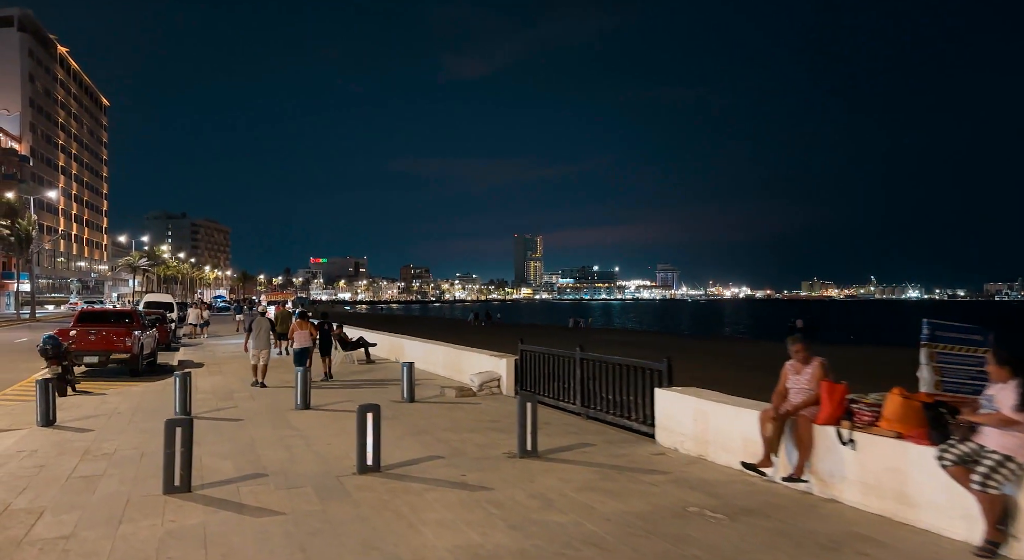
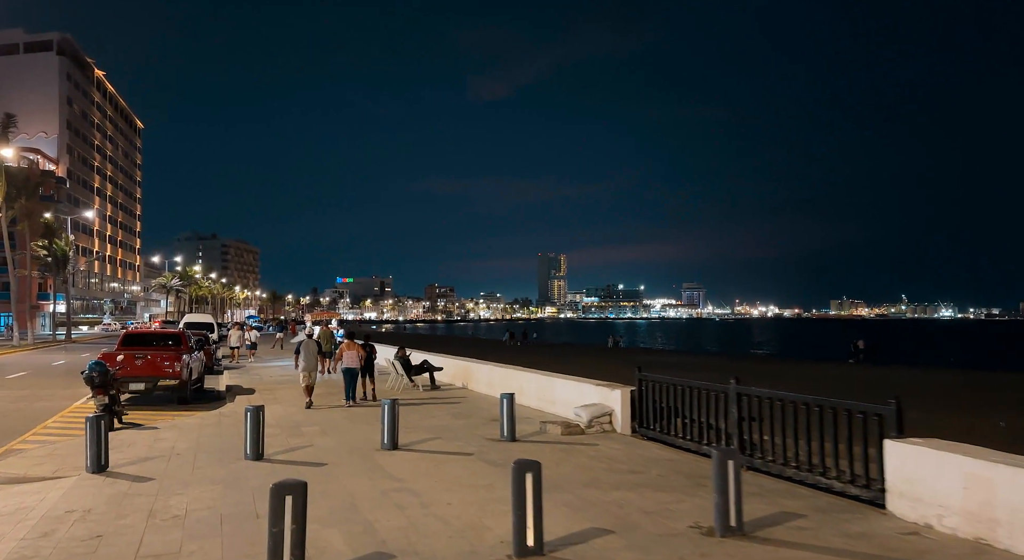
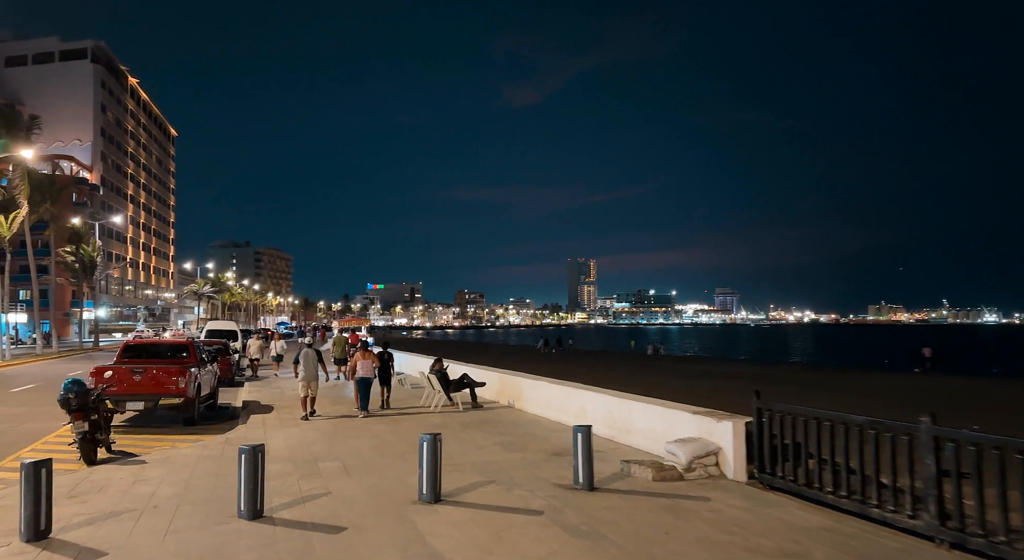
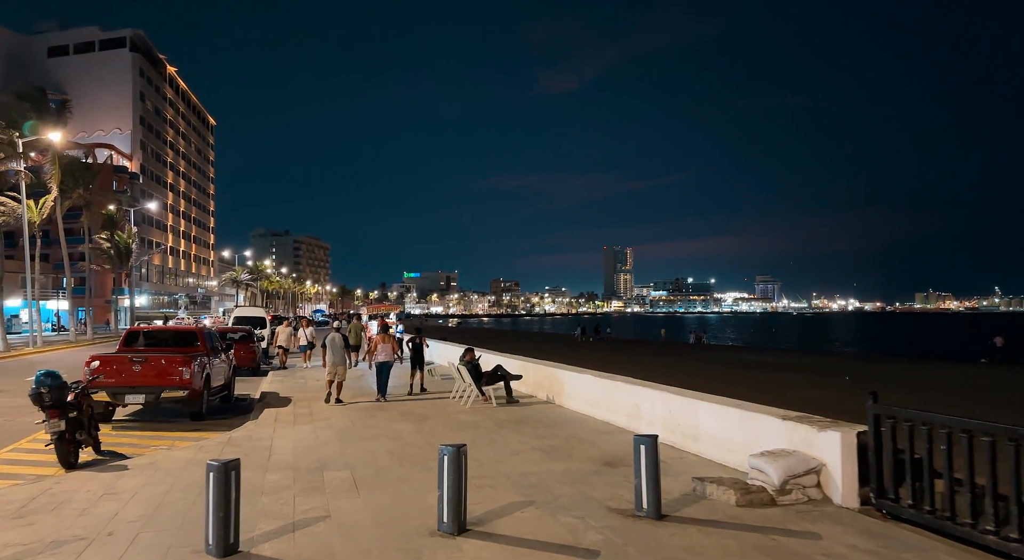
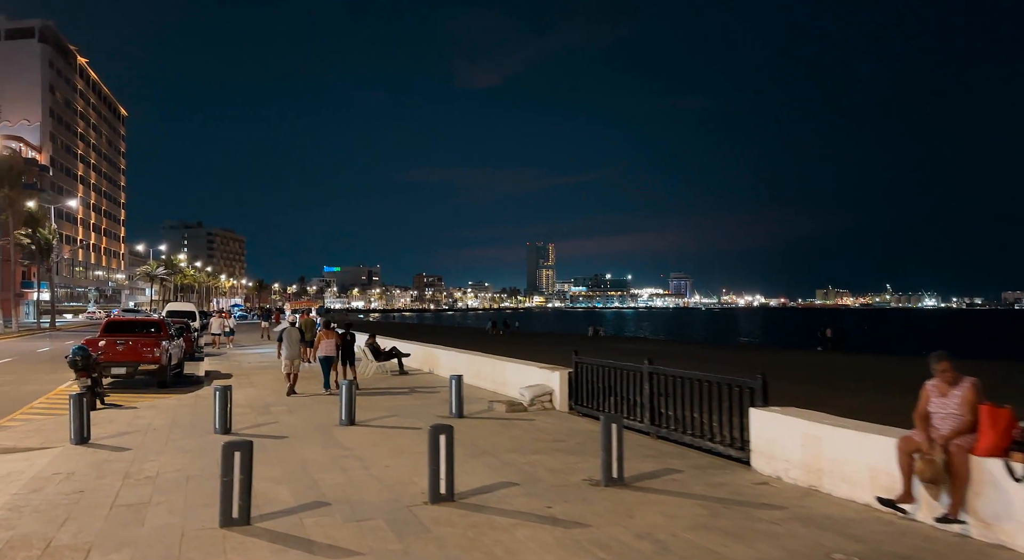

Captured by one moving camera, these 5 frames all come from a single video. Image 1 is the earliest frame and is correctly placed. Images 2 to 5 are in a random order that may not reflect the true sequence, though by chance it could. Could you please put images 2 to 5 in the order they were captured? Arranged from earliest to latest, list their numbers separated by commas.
5, 2, 3, 4
